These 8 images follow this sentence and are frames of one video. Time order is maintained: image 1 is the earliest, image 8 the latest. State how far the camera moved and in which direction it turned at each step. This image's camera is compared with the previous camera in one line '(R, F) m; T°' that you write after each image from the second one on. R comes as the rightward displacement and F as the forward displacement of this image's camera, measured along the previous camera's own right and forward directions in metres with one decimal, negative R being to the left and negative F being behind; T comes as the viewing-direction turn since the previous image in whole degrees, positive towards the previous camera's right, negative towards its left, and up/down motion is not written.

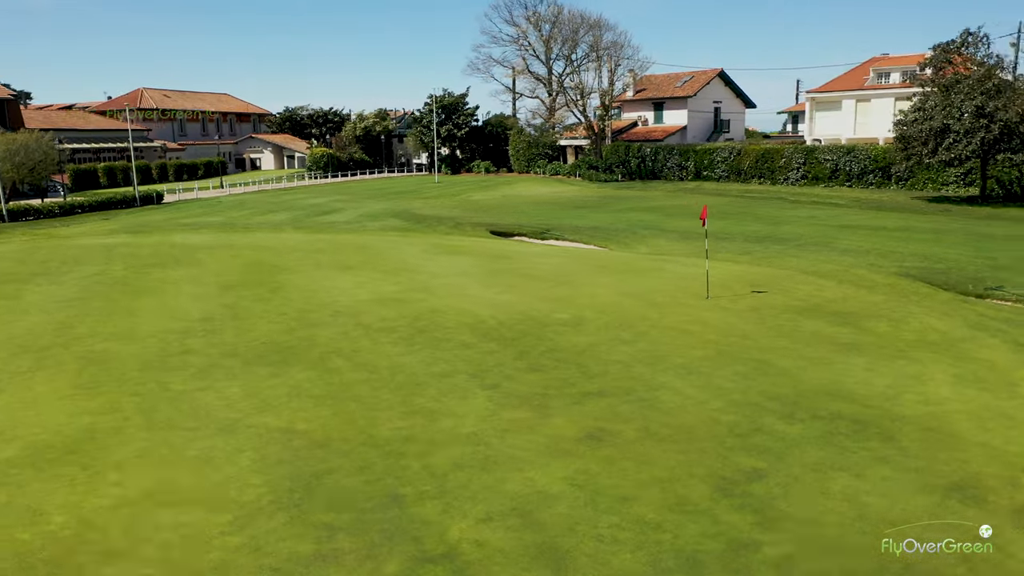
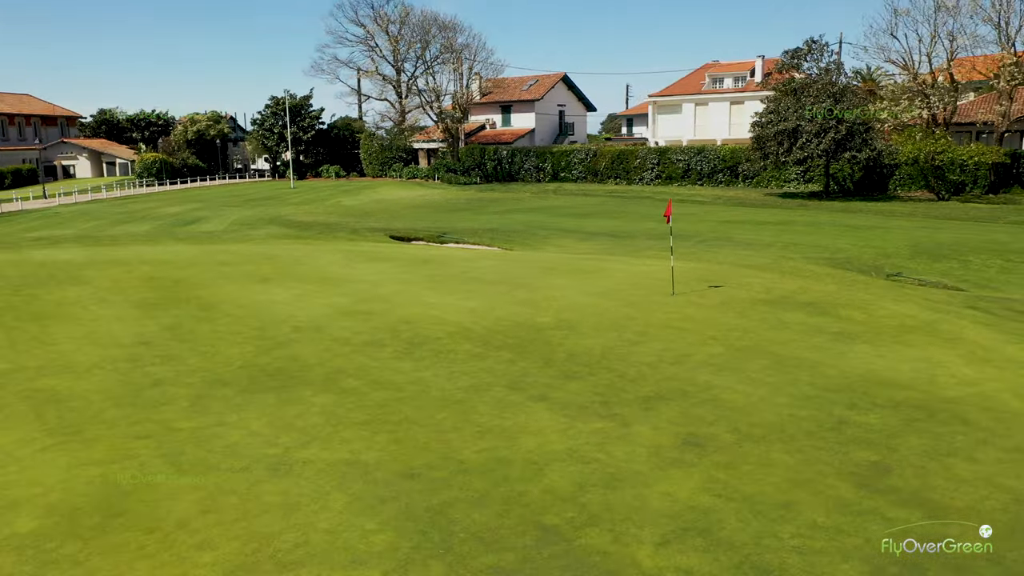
(-2.2, +0.8) m; +12°
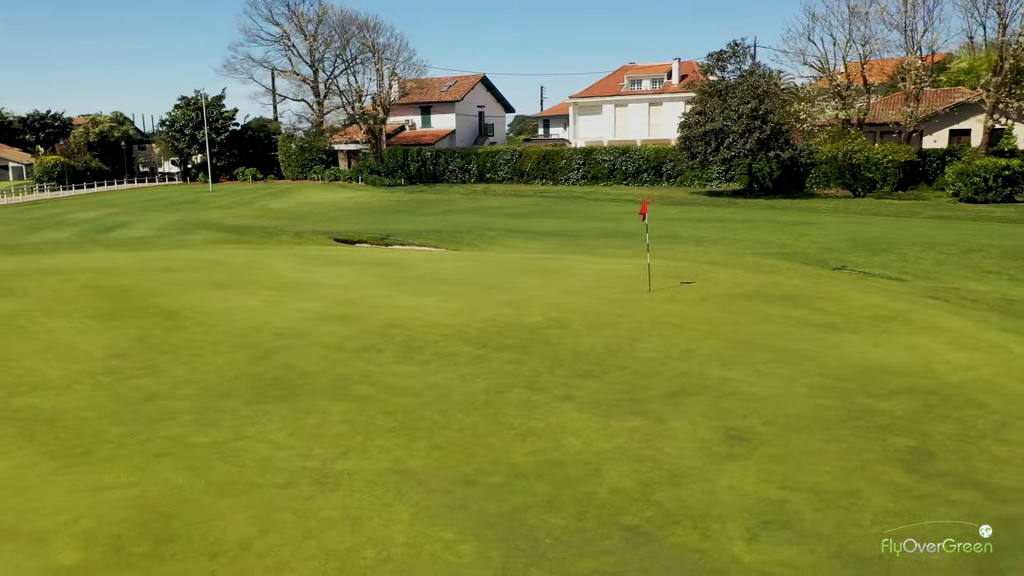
(-1.1, +0.2) m; +6°
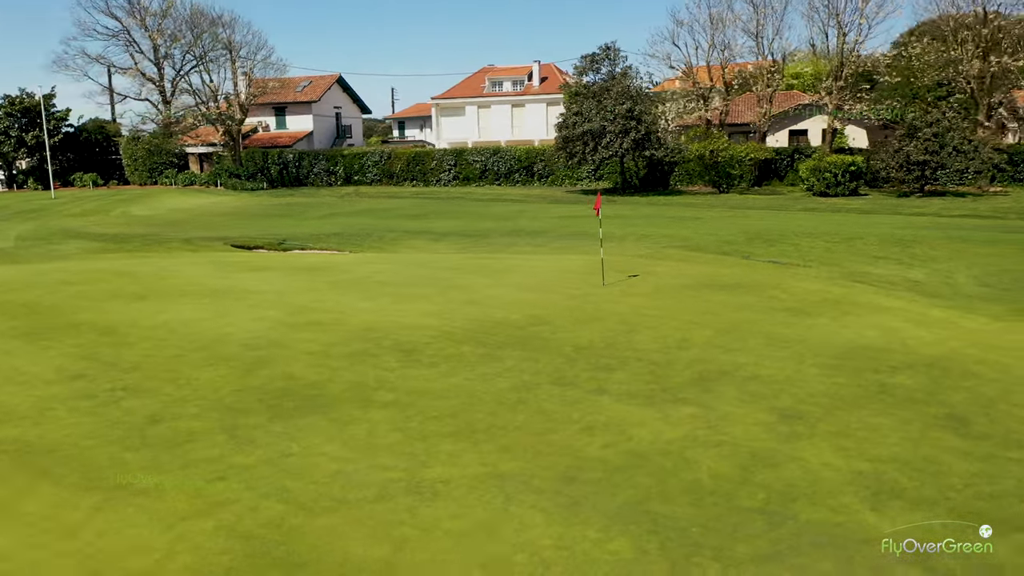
(-1.8, +0.3) m; +11°
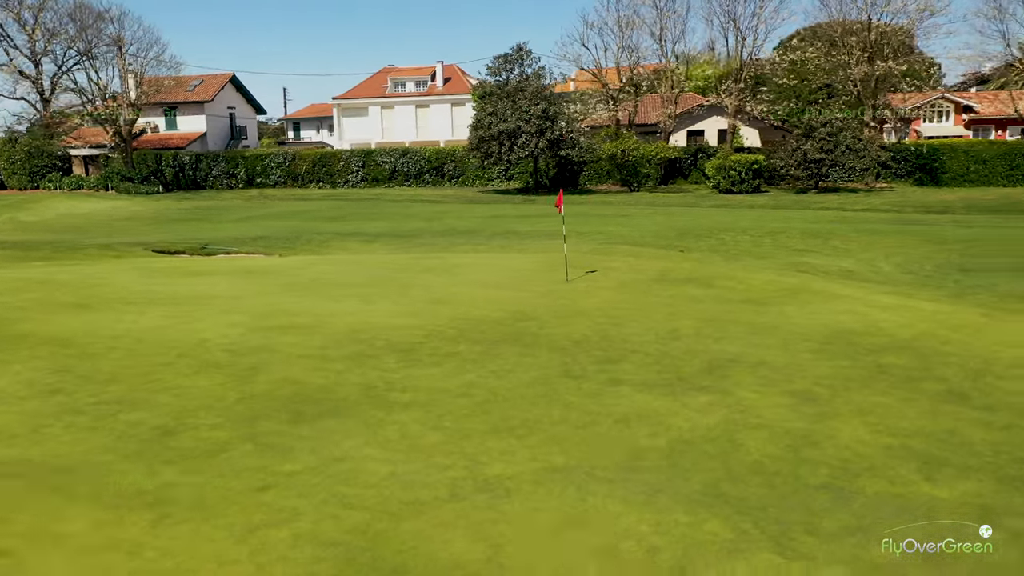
(-1.2, +0.1) m; +8°
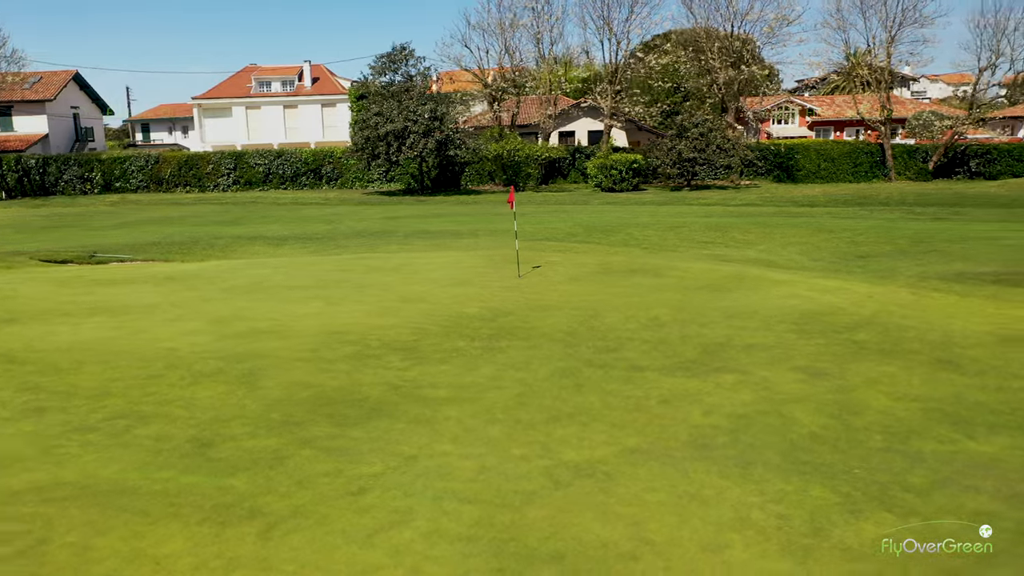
(-1.7, +0.1) m; +10°
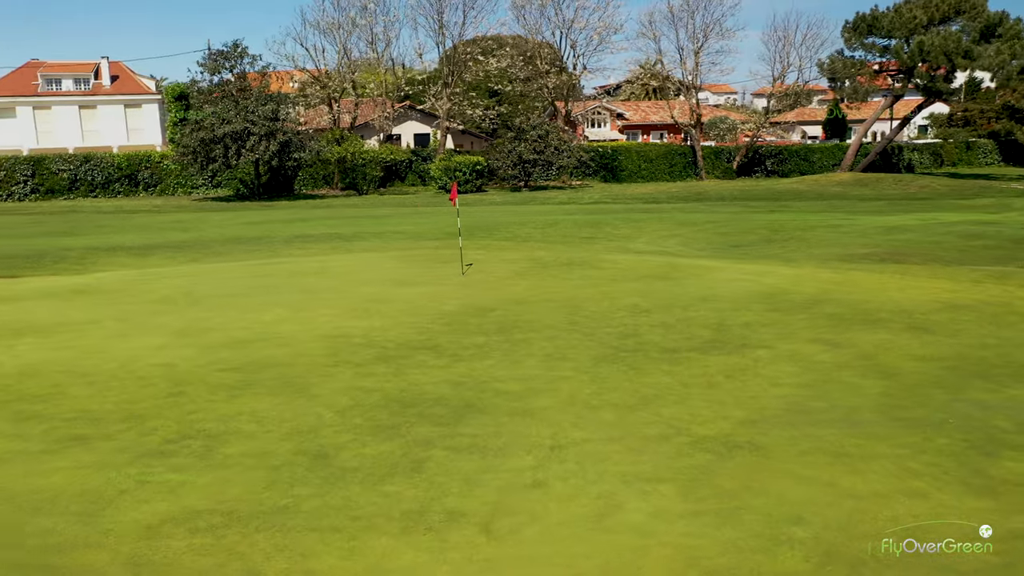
(-2.5, +0.3) m; +14°
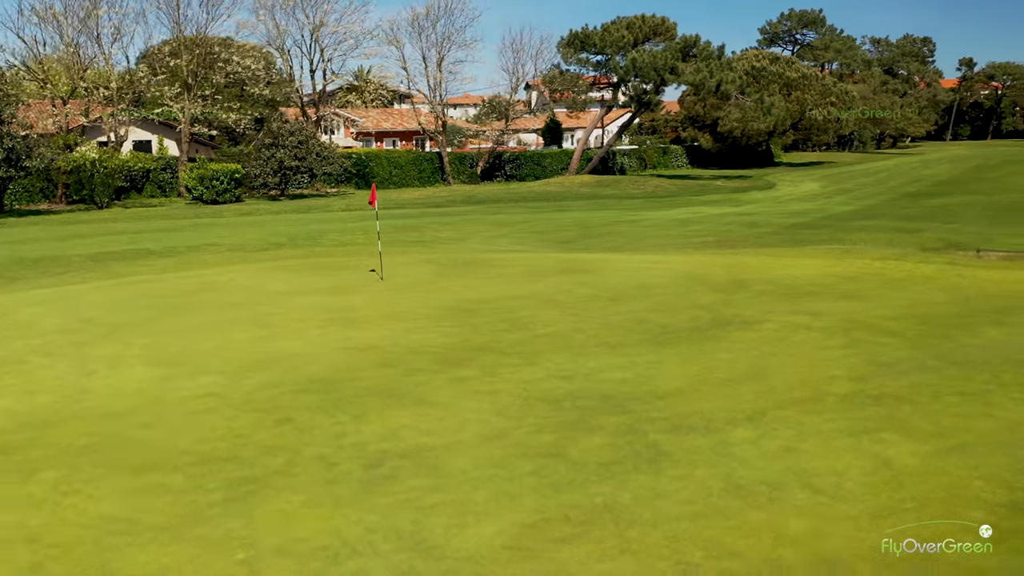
(-3.7, +0.7) m; +21°
